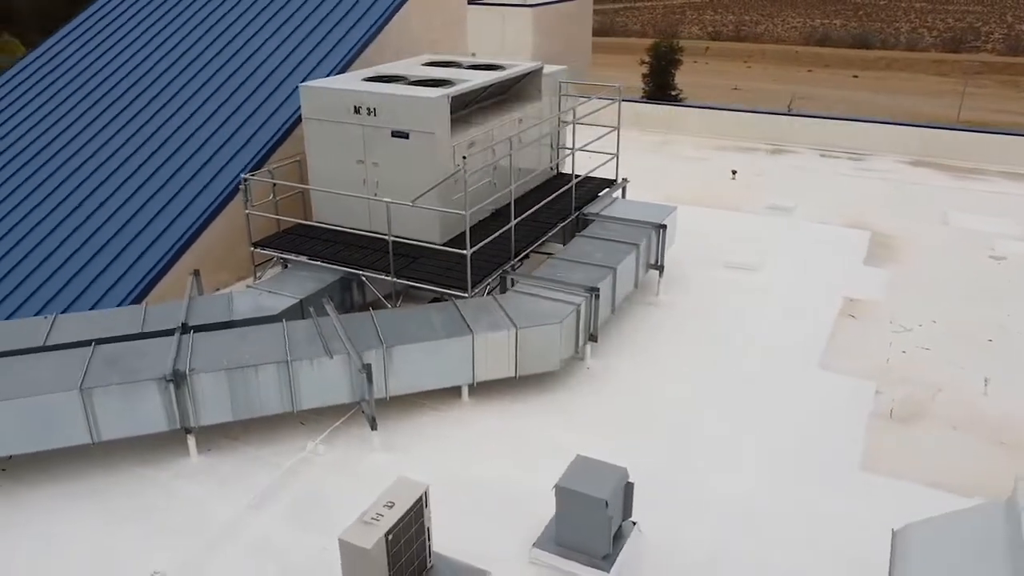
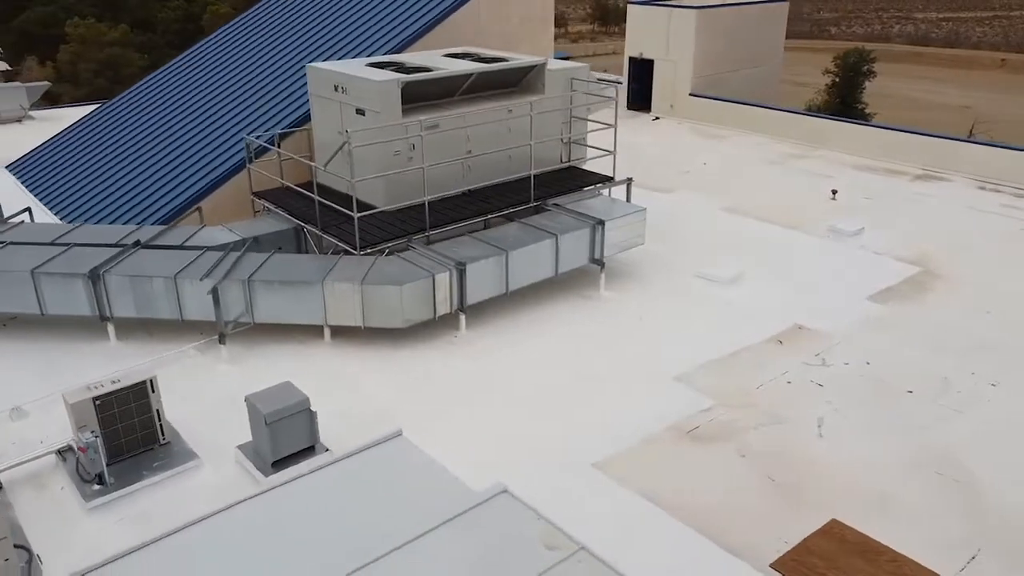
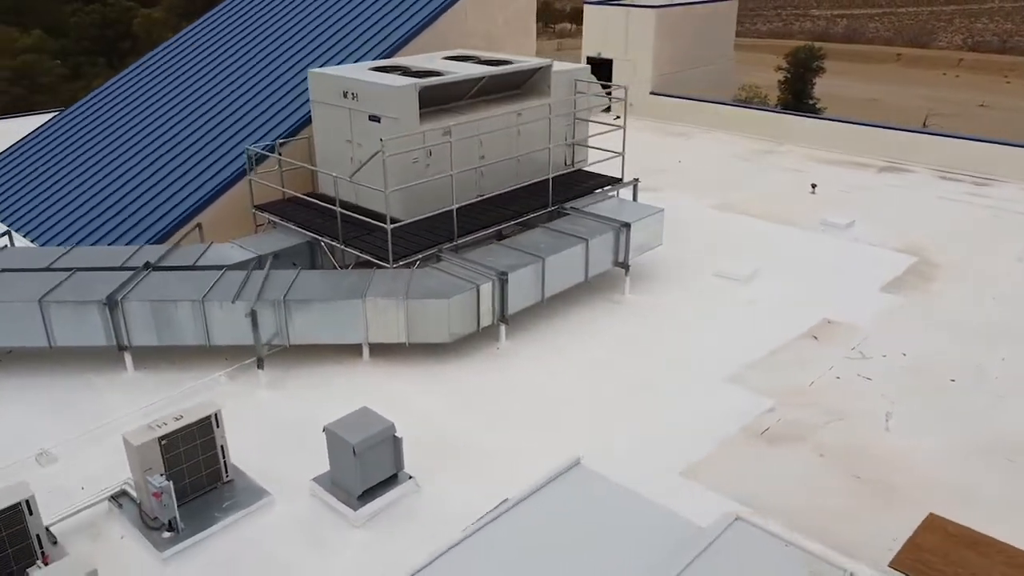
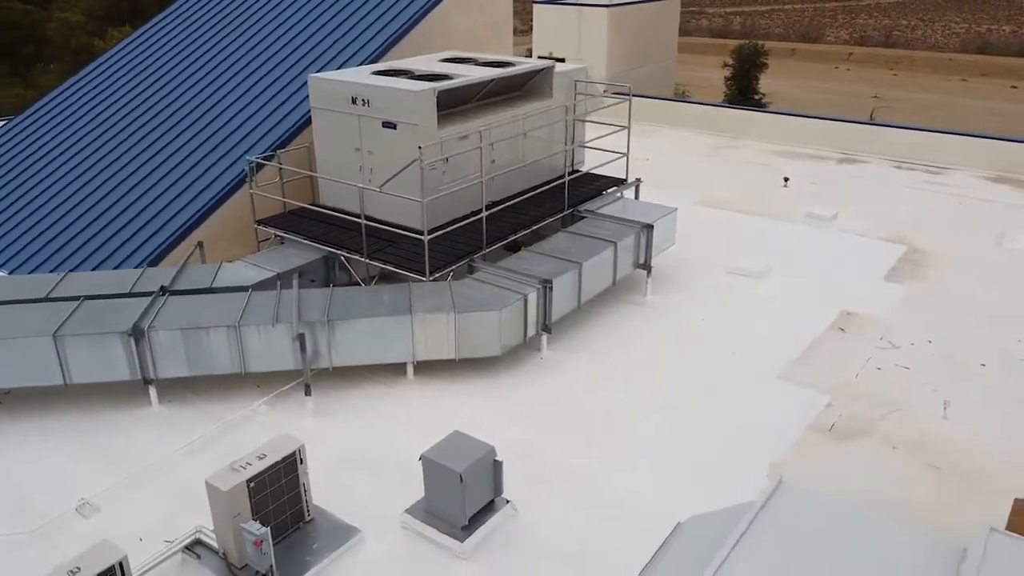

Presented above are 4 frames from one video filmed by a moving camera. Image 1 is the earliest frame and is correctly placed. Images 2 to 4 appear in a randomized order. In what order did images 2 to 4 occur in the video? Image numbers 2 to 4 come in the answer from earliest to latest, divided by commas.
4, 3, 2
